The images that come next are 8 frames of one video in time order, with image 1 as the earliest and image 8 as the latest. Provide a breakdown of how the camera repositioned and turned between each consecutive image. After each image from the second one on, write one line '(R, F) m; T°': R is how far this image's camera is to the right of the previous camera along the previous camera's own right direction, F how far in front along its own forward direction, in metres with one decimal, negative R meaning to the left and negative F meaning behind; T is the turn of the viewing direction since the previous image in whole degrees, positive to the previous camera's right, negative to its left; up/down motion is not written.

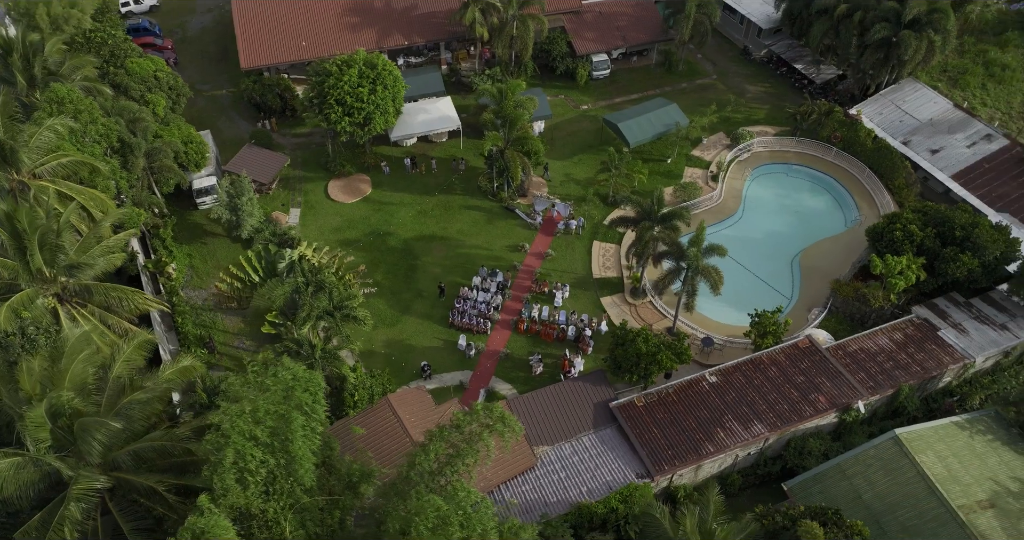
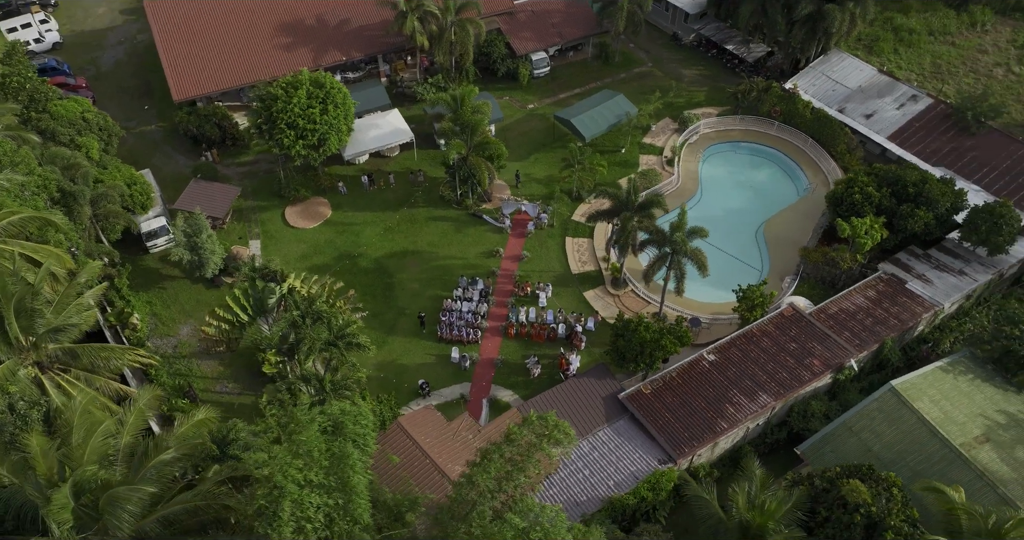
(-3.4, +0.4) m; +6°
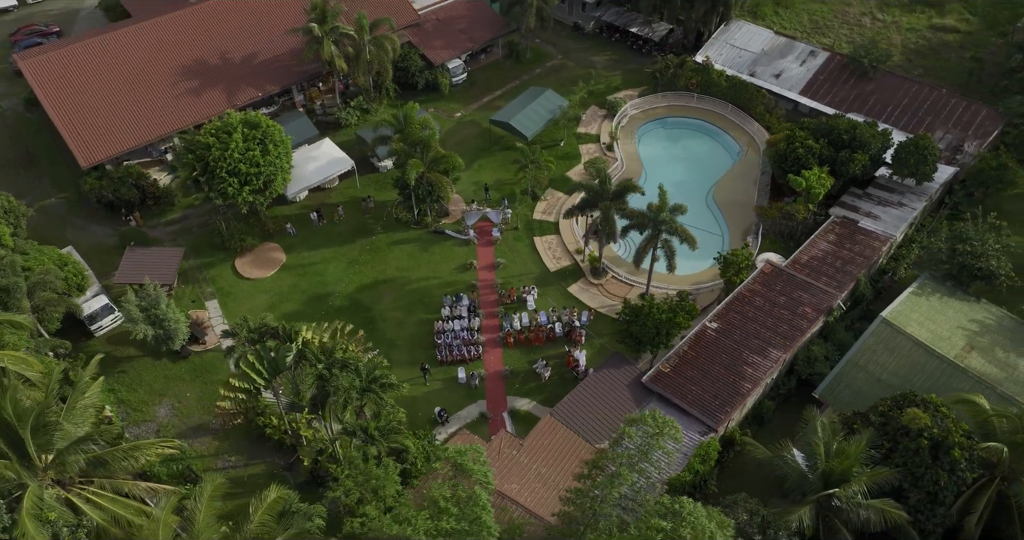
(-5.8, +0.8) m; +10°
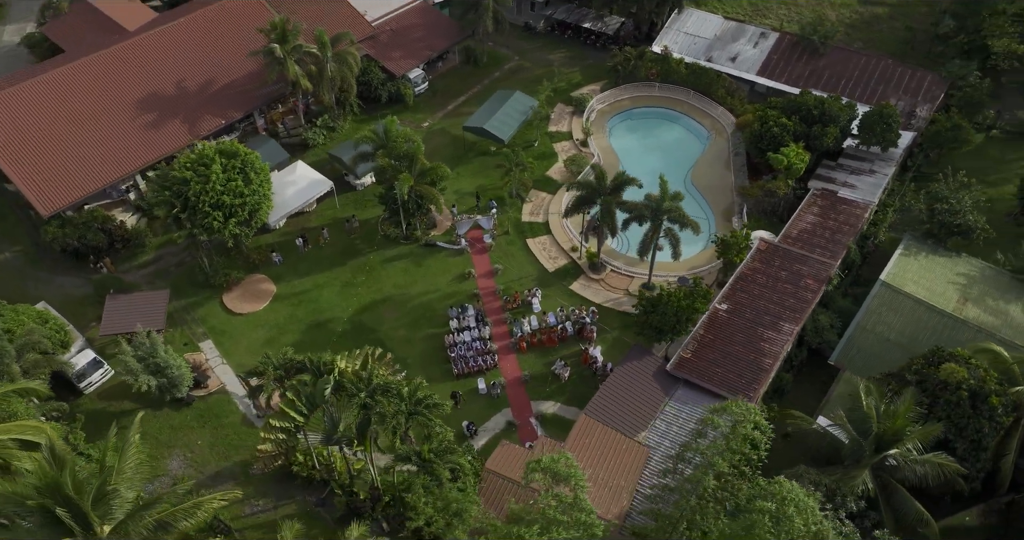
(-4.1, +0.4) m; +6°
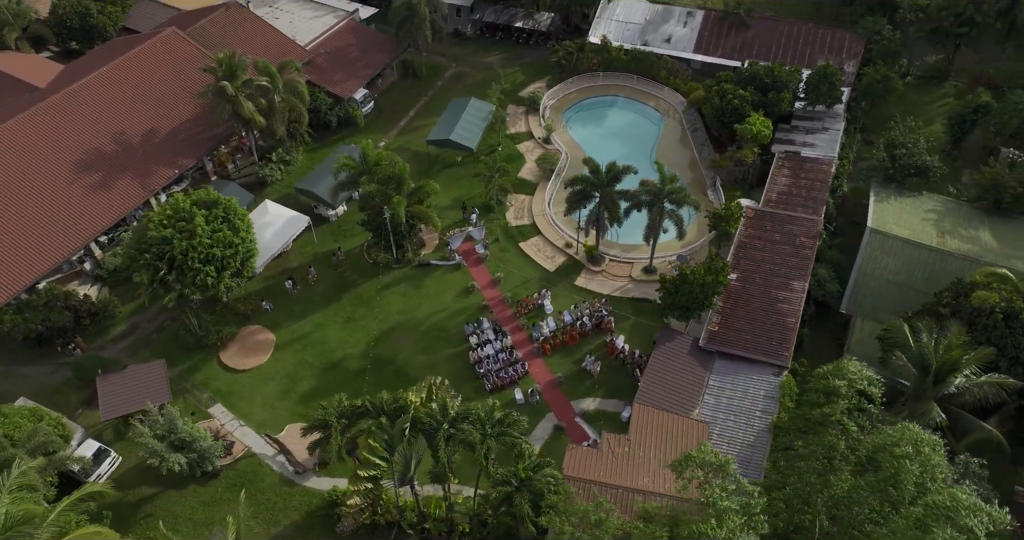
(-6.4, +0.7) m; +8°
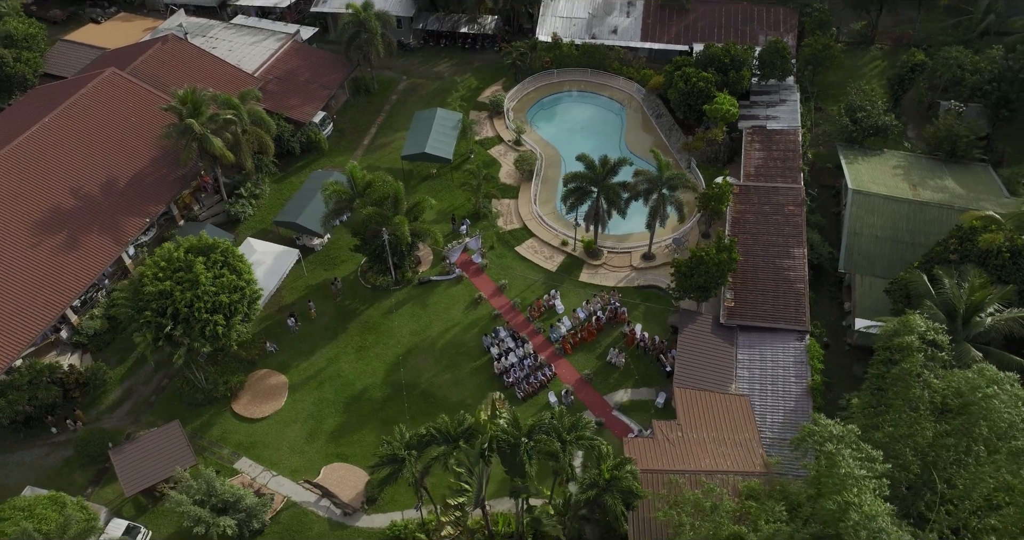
(-5.4, +0.6) m; +7°
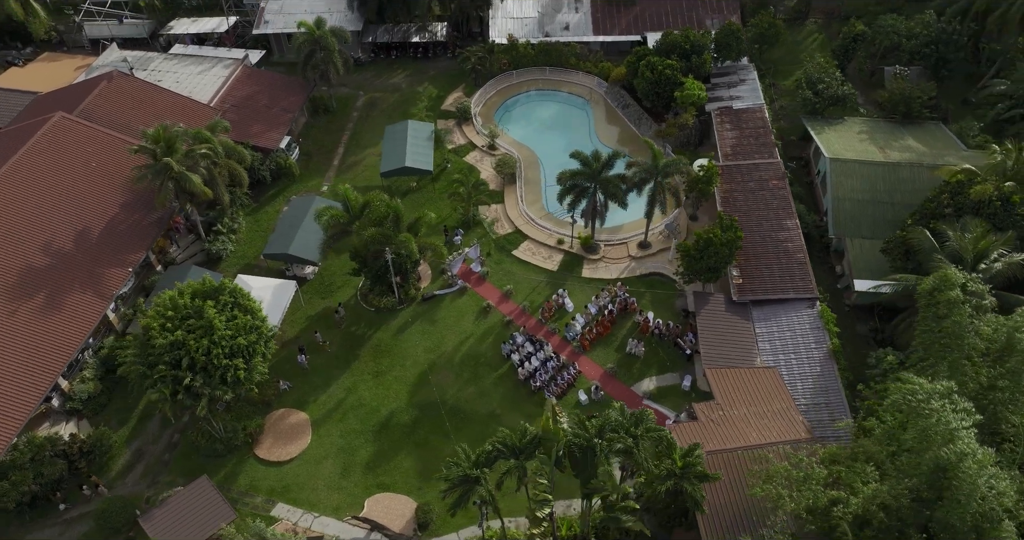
(-4.8, +0.5) m; +6°
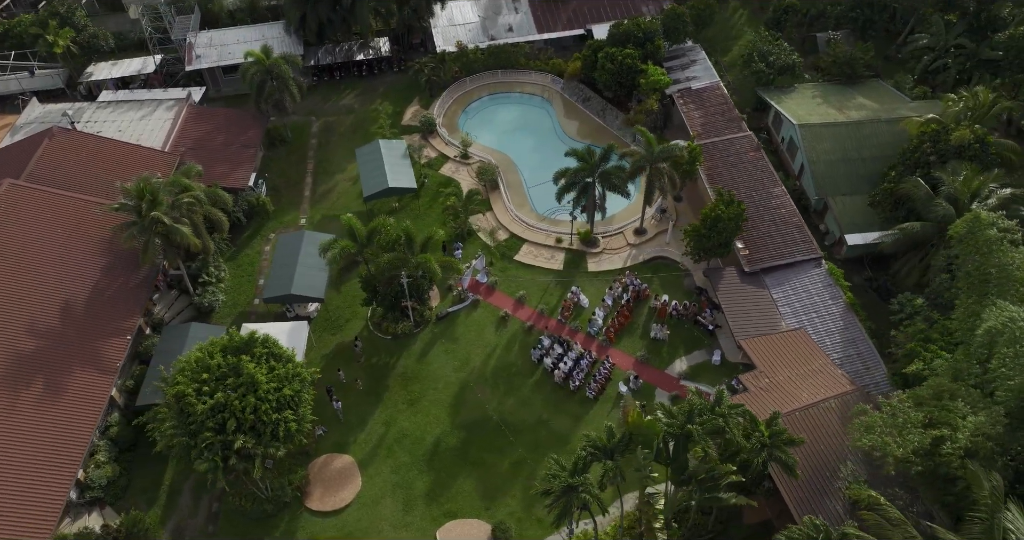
(-6.2, +0.7) m; +8°
